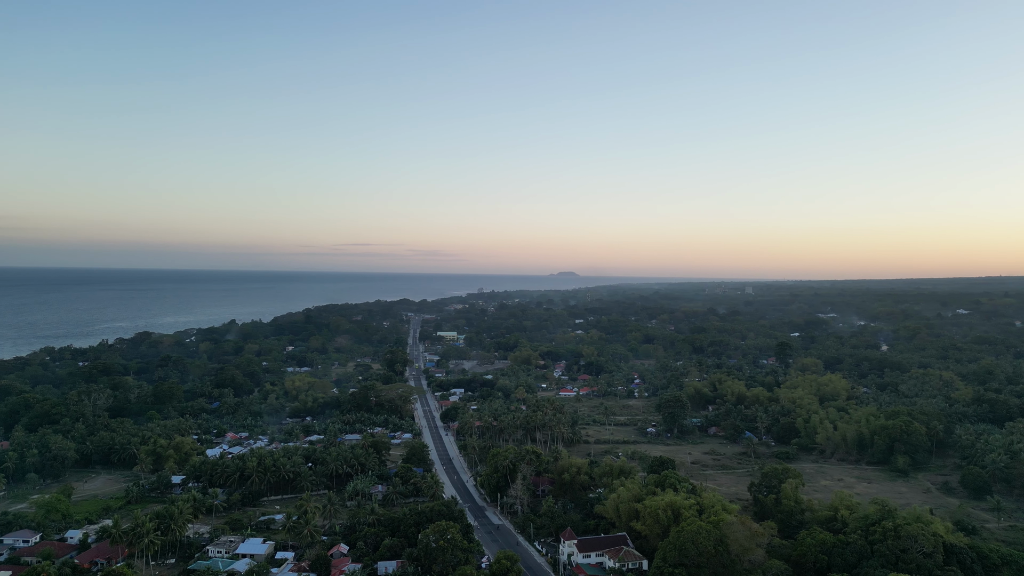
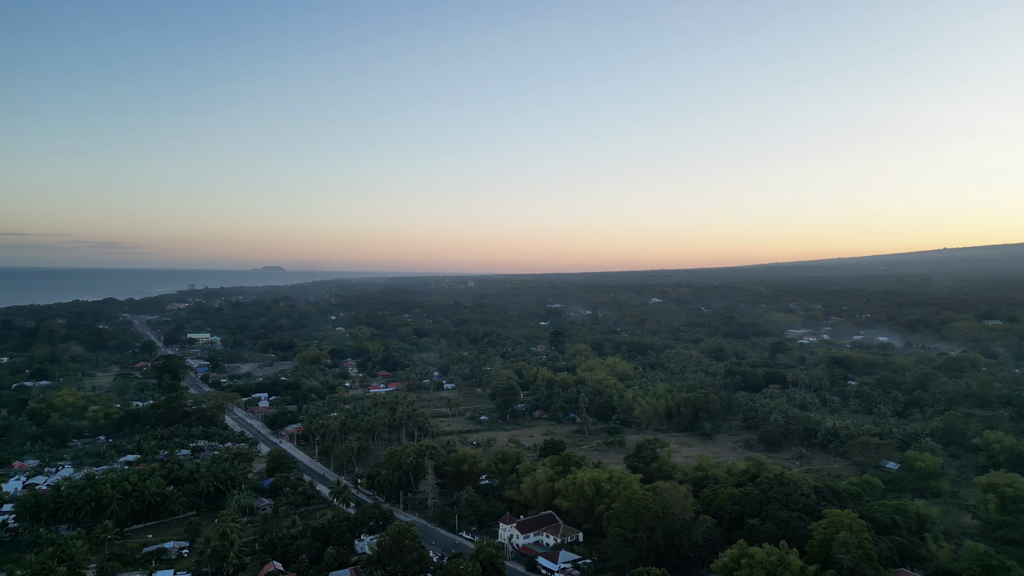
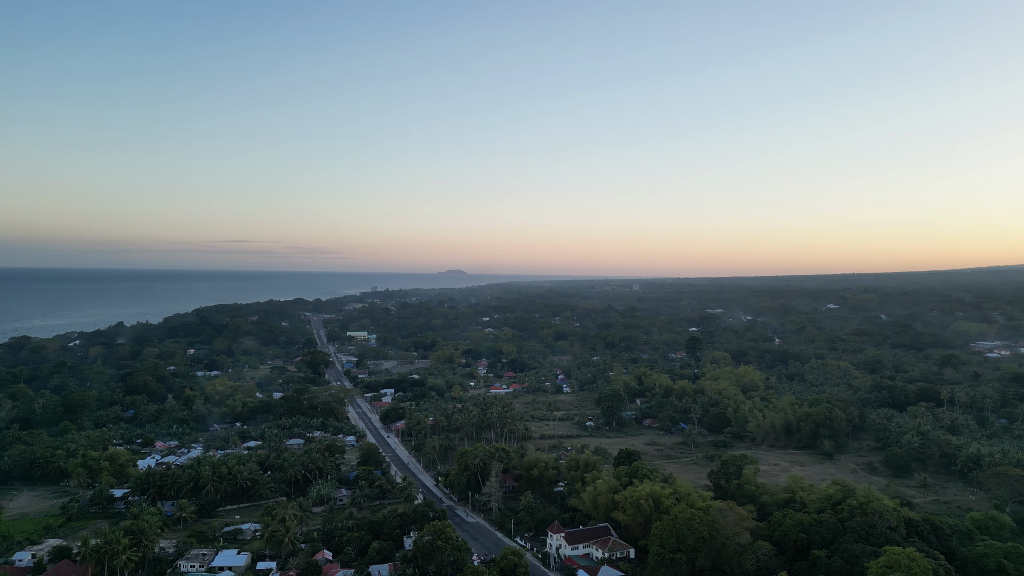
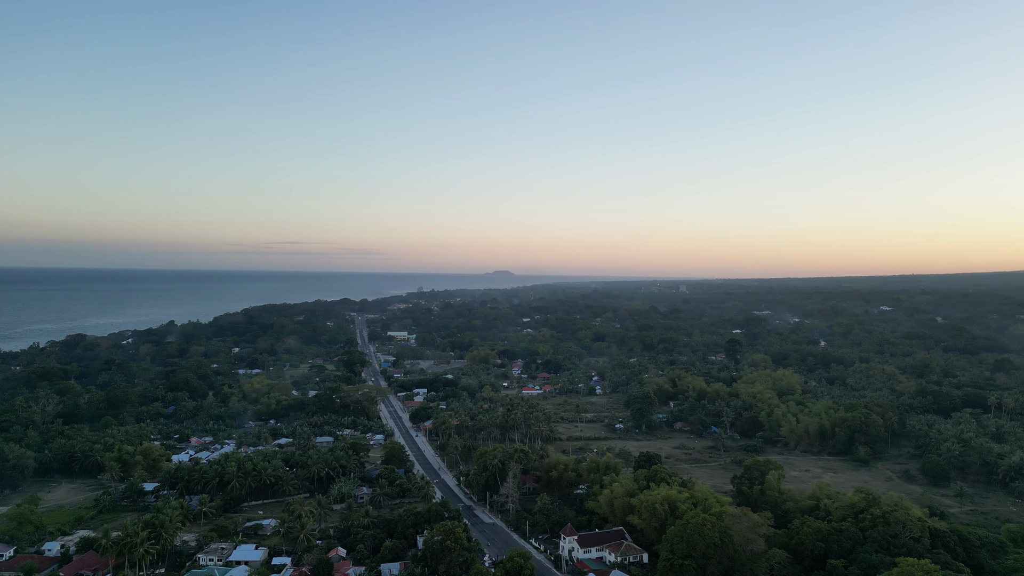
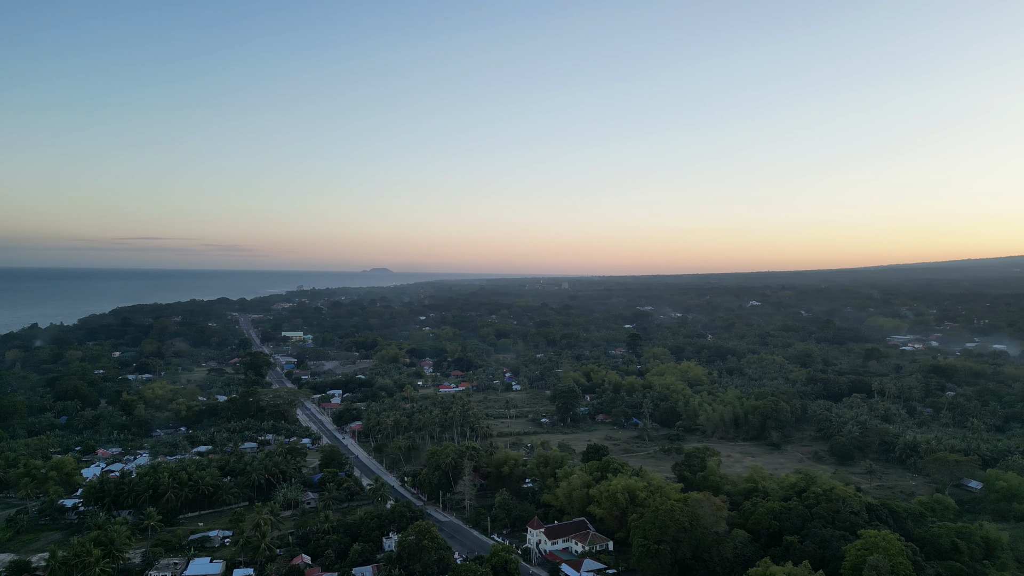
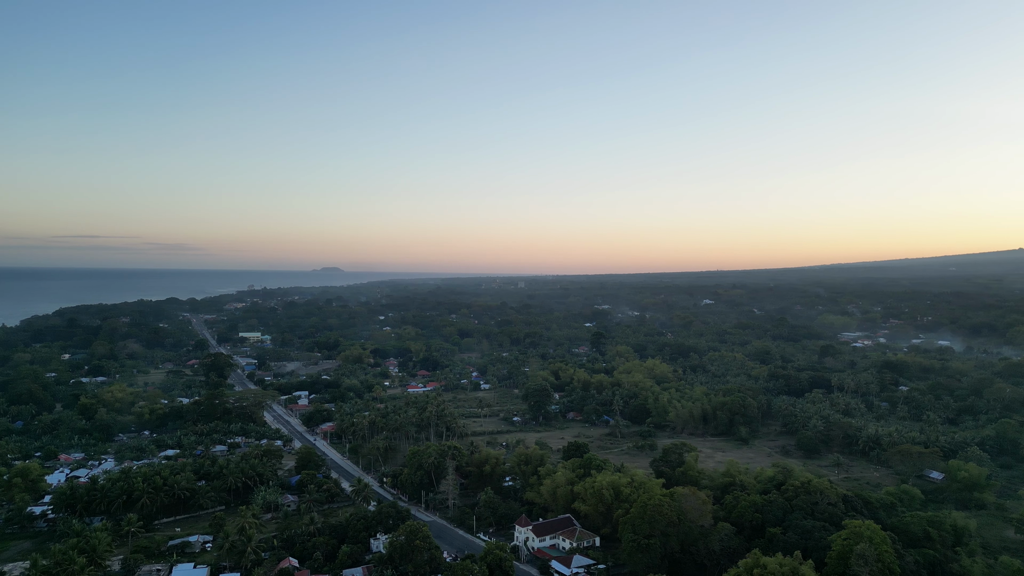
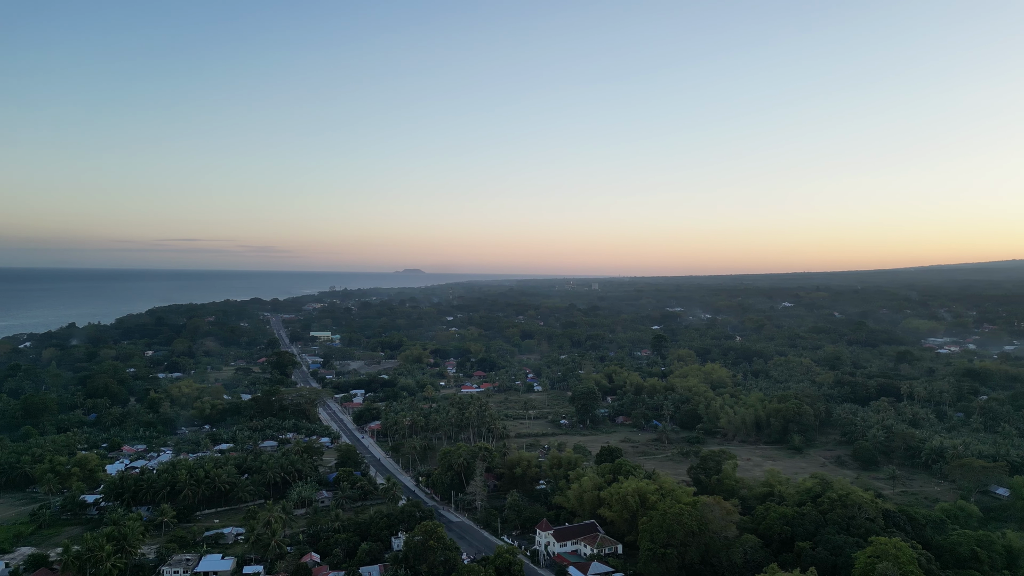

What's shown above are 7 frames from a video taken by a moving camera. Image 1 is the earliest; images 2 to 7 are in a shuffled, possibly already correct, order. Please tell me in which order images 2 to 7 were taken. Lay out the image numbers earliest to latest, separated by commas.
4, 3, 7, 5, 6, 2
